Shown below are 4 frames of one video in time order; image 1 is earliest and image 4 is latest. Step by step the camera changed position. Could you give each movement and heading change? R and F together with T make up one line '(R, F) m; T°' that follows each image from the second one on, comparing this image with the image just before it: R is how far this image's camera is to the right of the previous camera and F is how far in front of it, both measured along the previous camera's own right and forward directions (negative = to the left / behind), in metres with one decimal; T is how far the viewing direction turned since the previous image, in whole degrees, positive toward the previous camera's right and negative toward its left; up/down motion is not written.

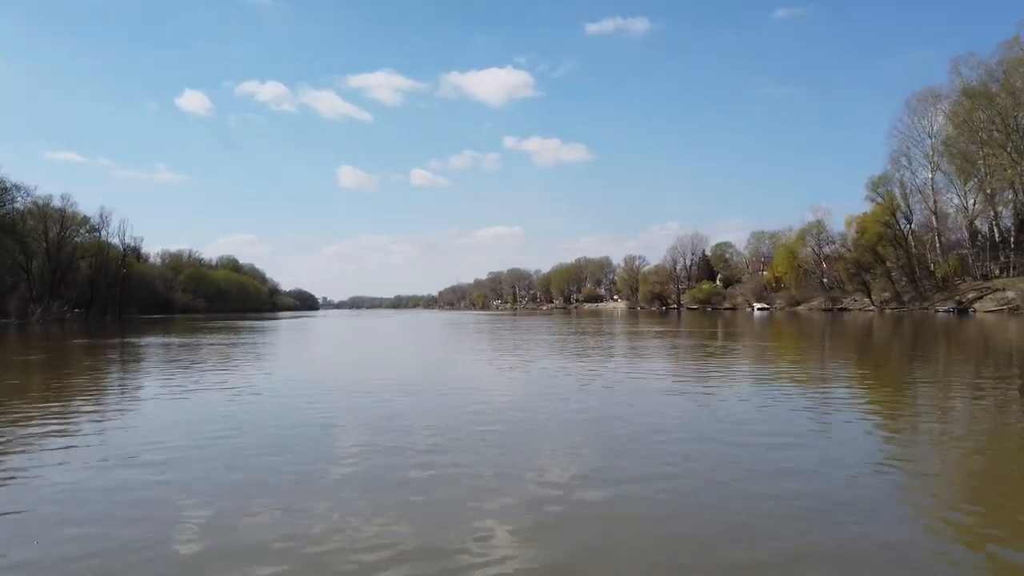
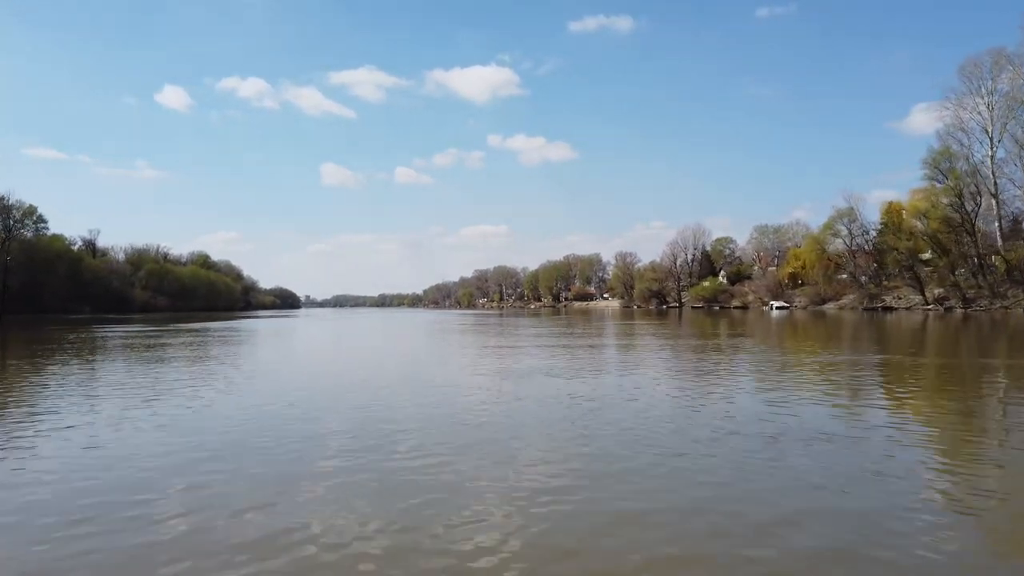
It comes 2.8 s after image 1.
(-0.2, +2.1) m; +1°
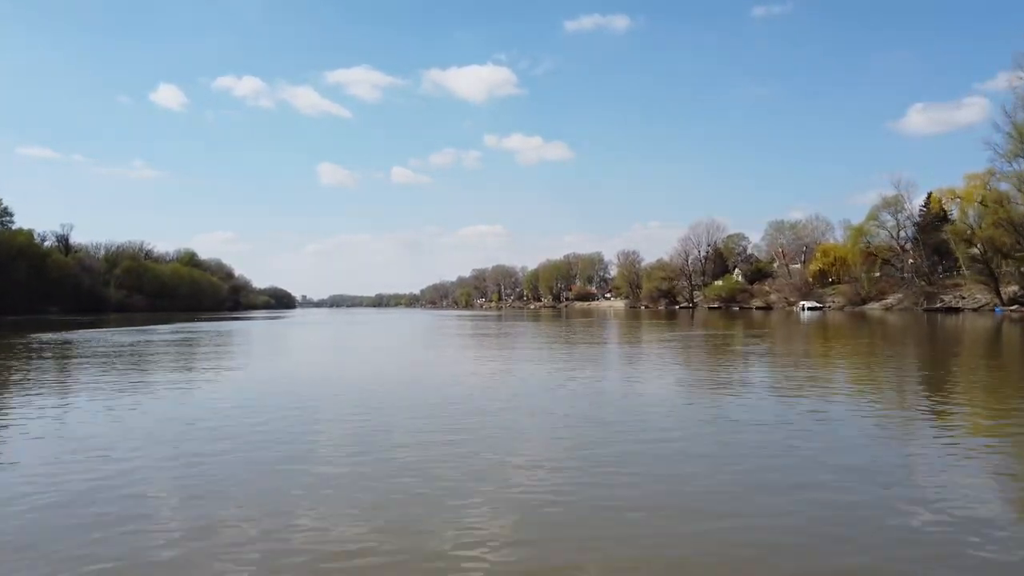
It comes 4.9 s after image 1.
(-0.2, +1.7) m; 0°
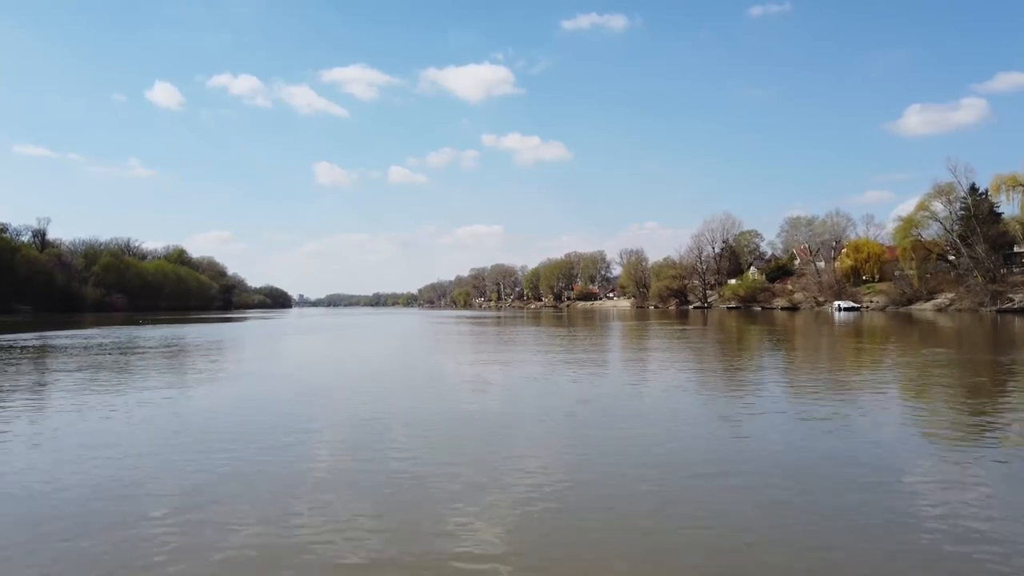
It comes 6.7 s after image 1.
(-0.2, +1.4) m; 0°
